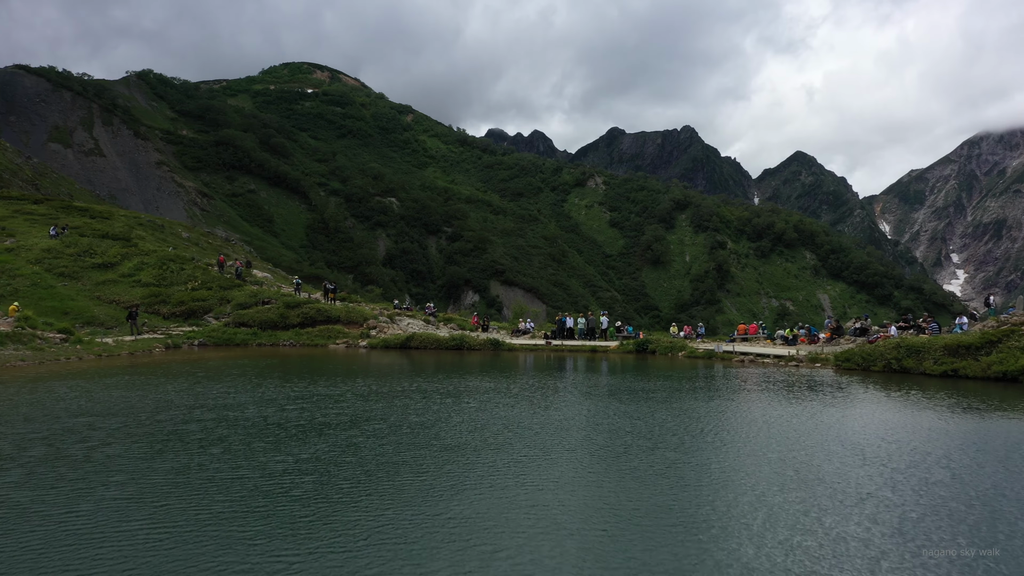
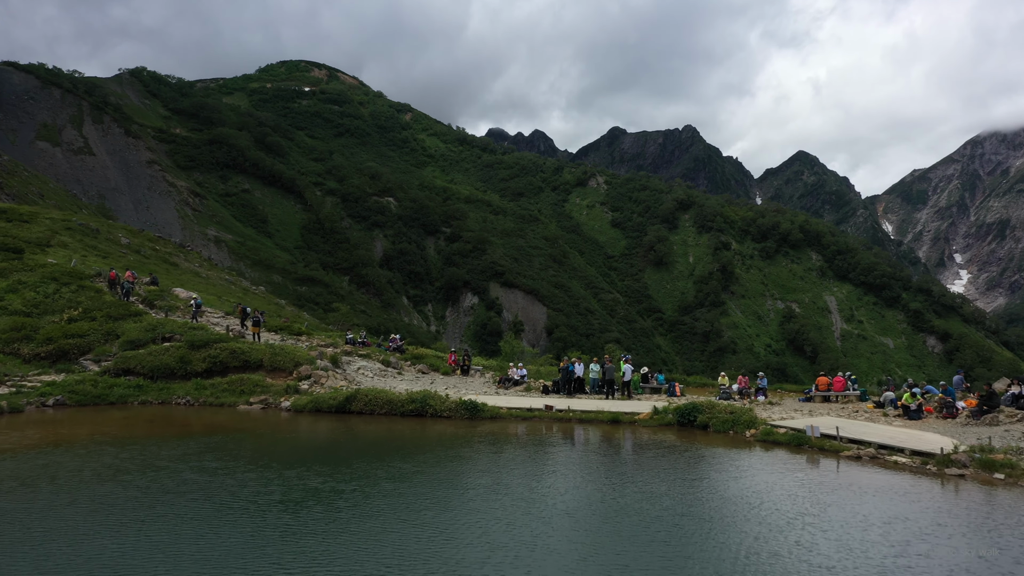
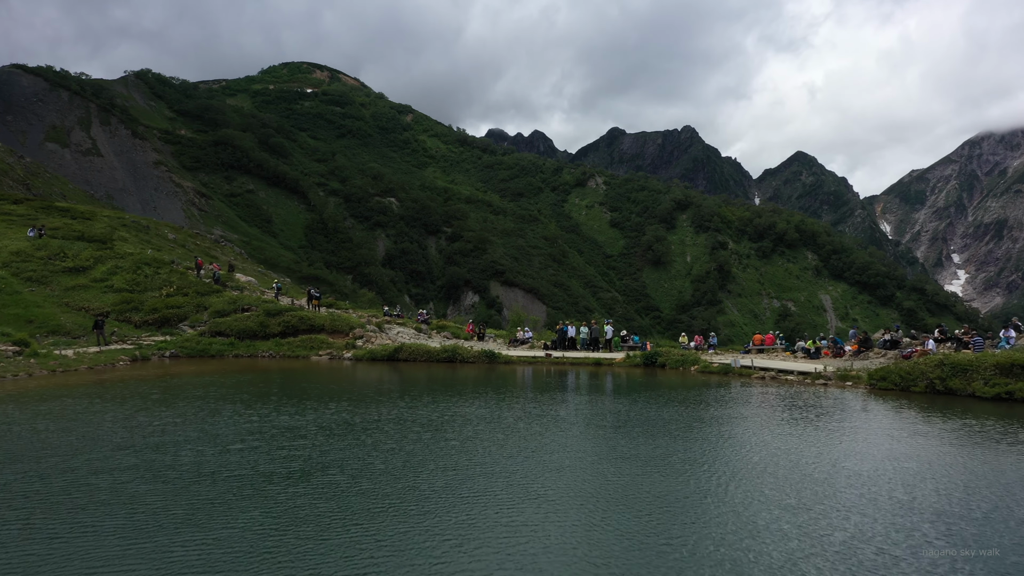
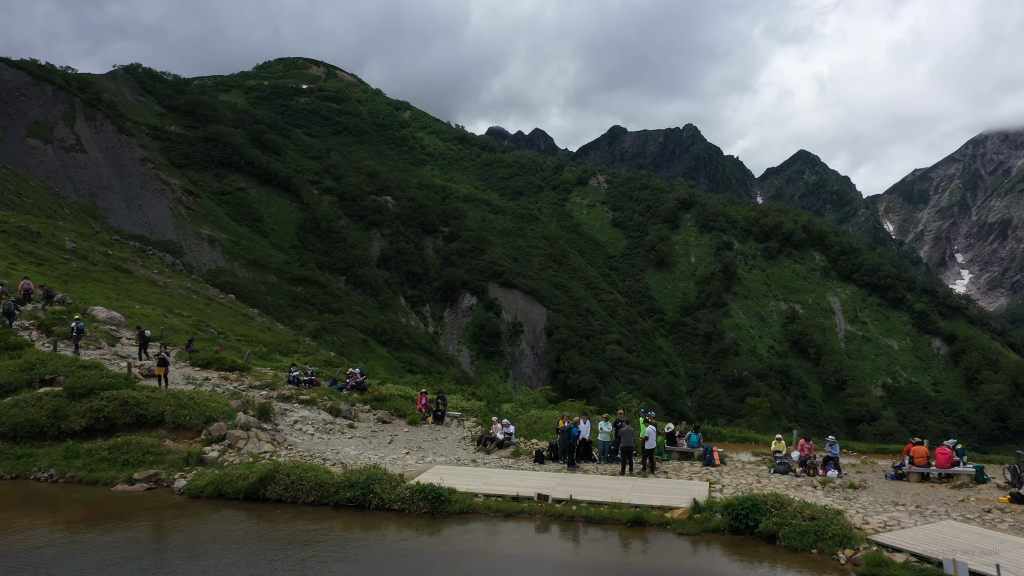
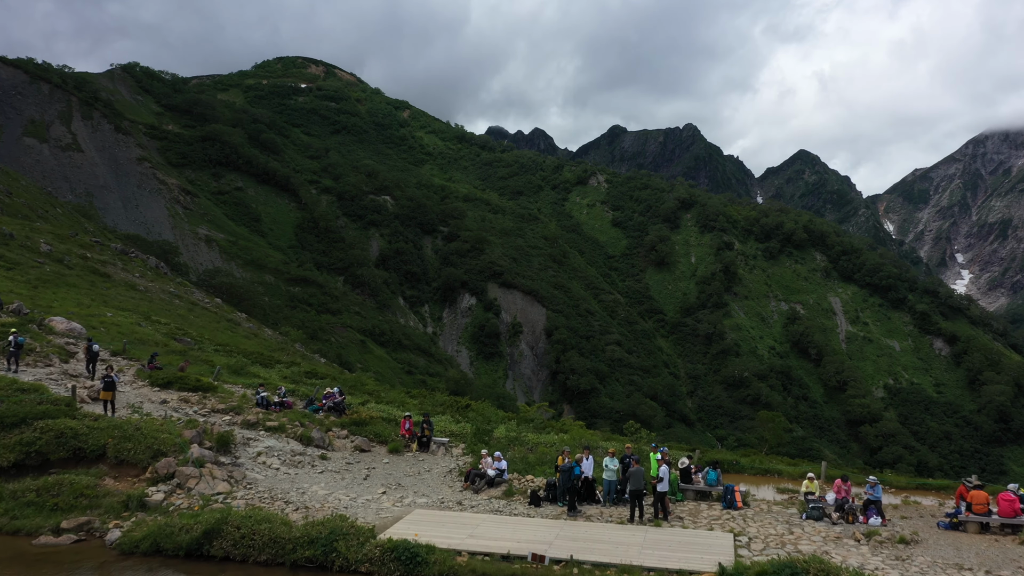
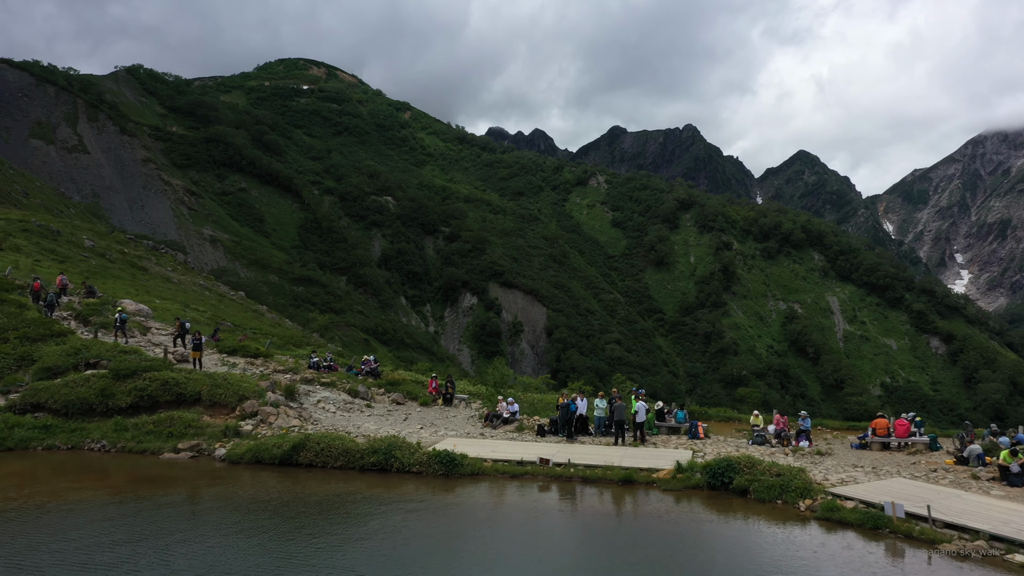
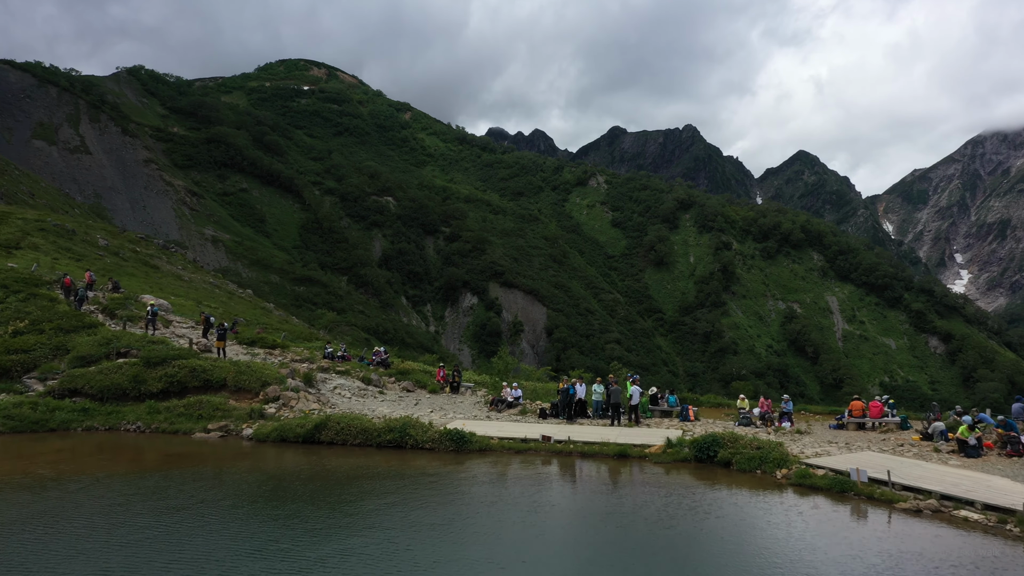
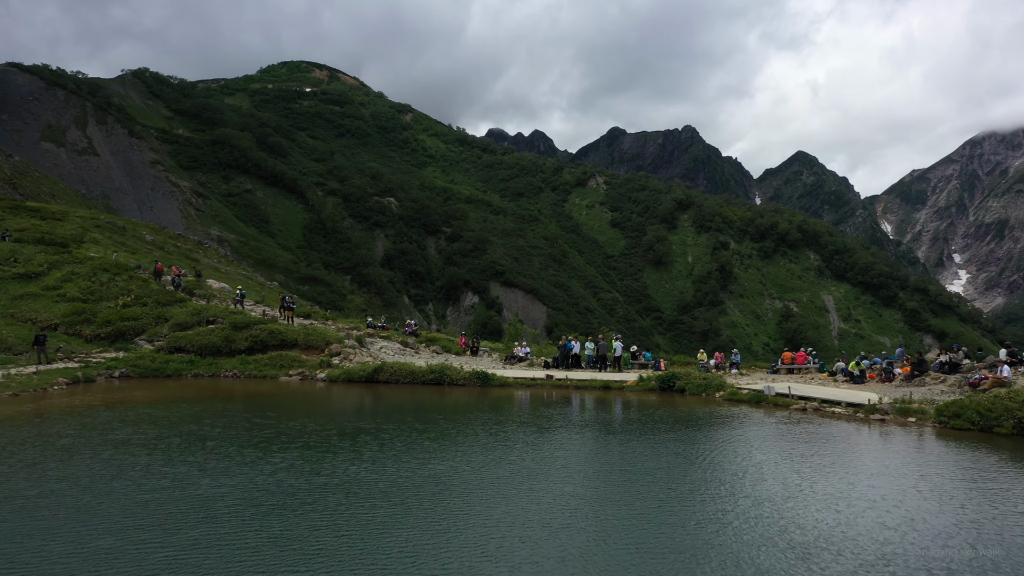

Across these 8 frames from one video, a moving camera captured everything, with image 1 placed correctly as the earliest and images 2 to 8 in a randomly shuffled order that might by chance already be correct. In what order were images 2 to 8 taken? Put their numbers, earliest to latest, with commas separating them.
3, 8, 2, 7, 6, 4, 5
